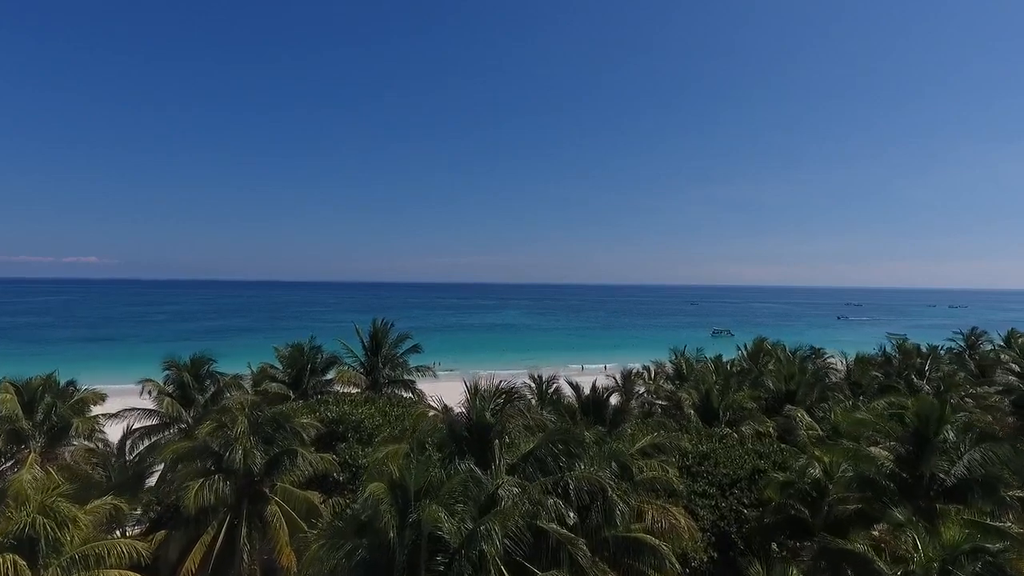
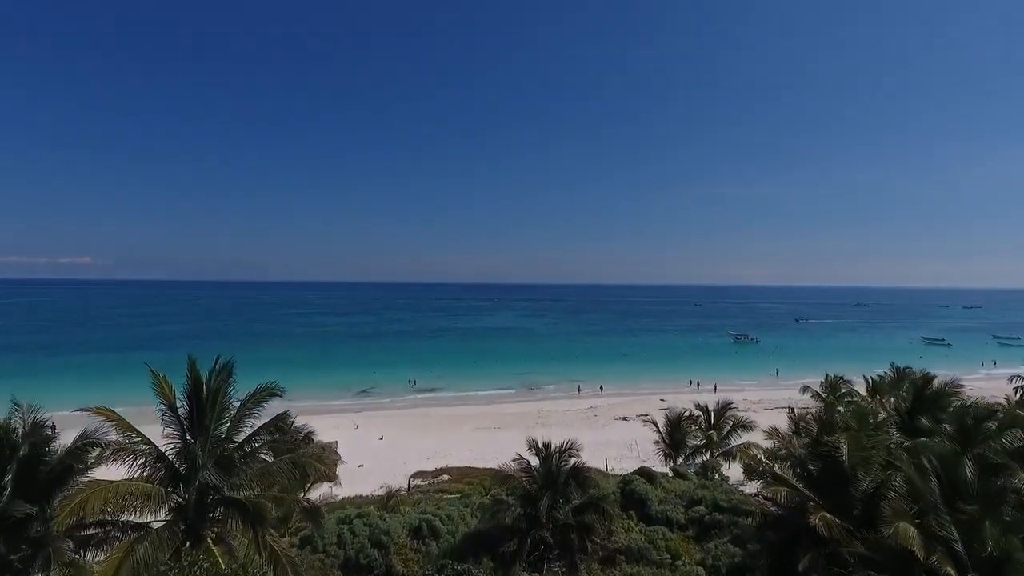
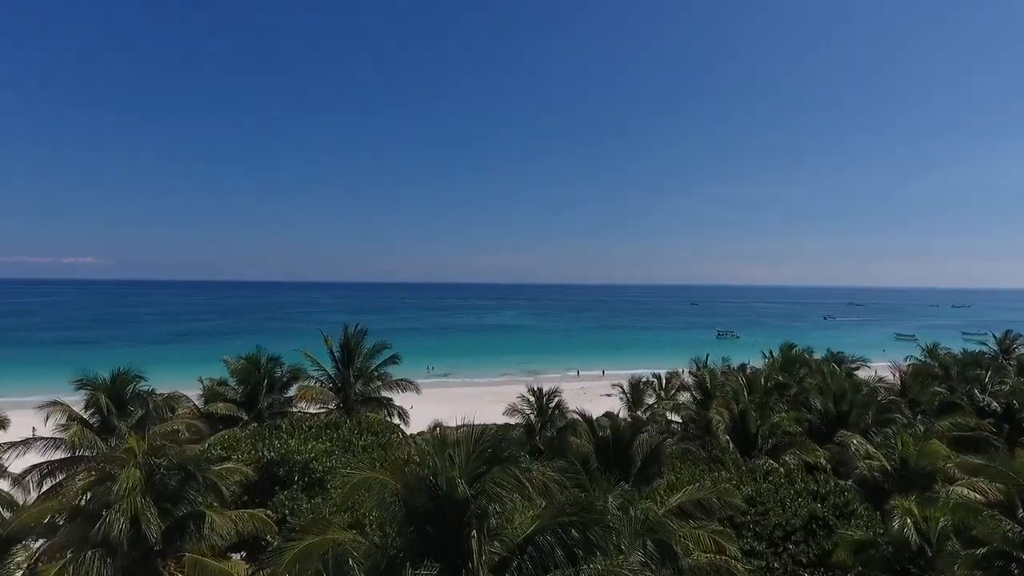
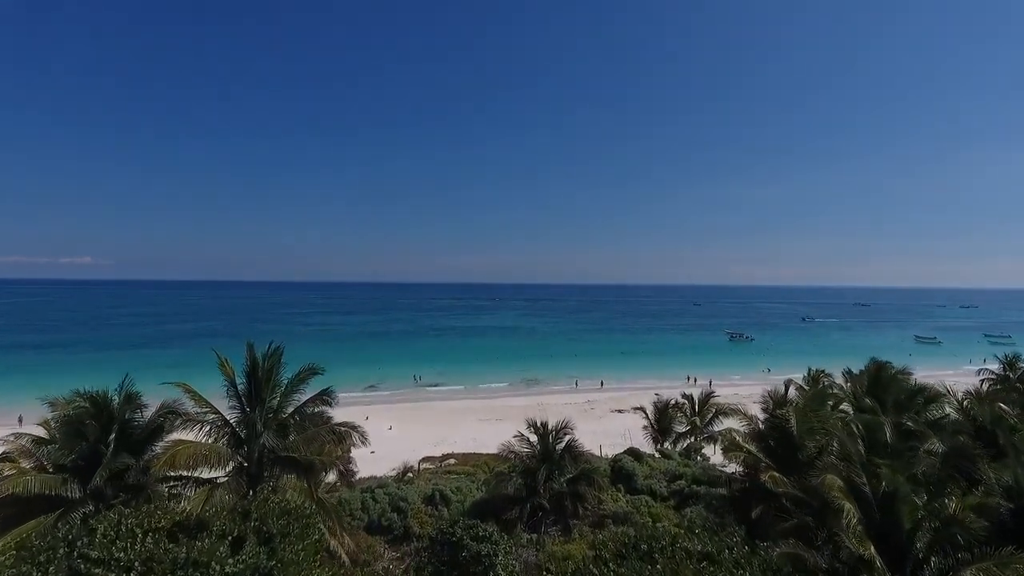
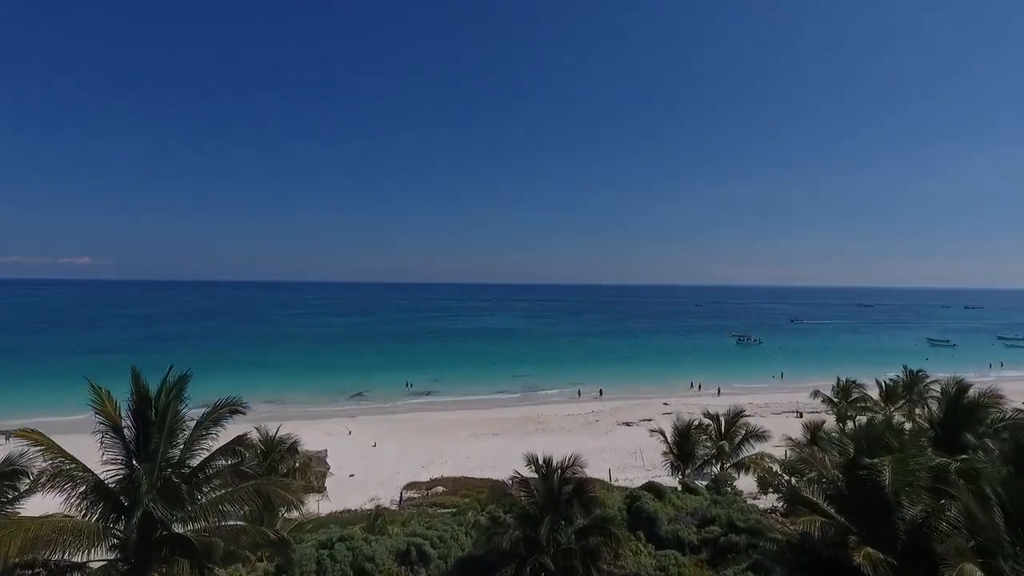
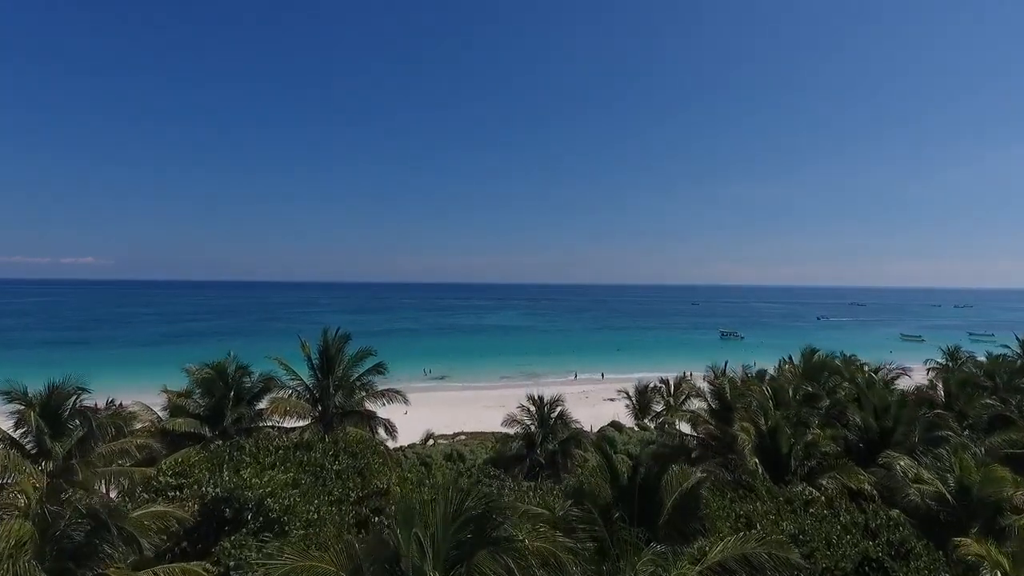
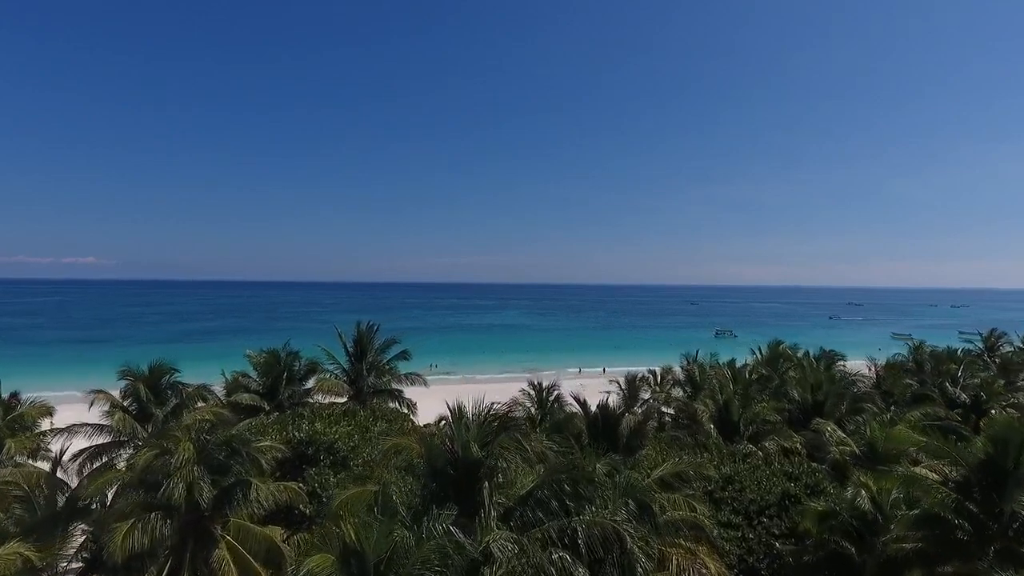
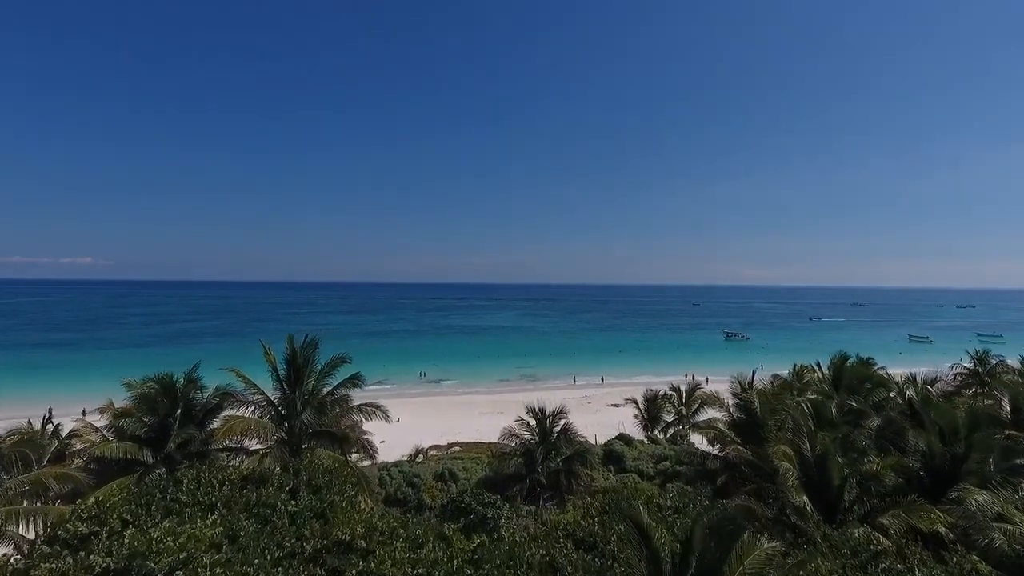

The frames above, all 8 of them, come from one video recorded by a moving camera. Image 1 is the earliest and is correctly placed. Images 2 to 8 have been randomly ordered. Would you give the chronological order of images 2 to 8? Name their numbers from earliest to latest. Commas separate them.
7, 3, 6, 8, 4, 2, 5
